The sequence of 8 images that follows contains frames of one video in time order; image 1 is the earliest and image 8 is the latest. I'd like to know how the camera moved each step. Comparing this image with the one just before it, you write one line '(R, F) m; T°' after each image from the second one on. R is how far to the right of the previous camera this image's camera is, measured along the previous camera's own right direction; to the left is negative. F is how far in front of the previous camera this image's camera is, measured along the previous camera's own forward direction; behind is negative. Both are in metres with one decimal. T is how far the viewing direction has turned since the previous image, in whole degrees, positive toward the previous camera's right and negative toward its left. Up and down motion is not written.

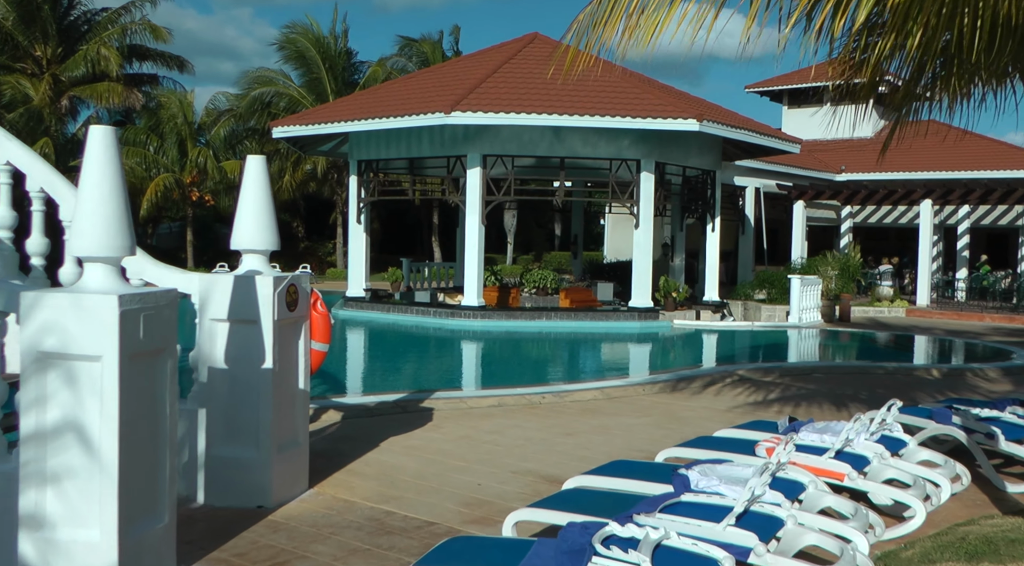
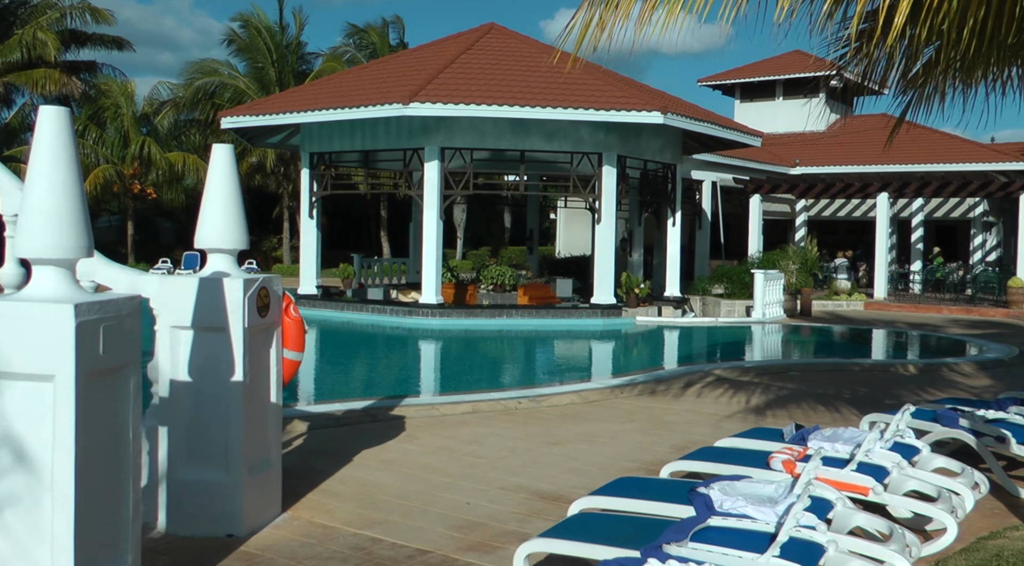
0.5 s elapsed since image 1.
(-0.3, +0.6) m; +3°
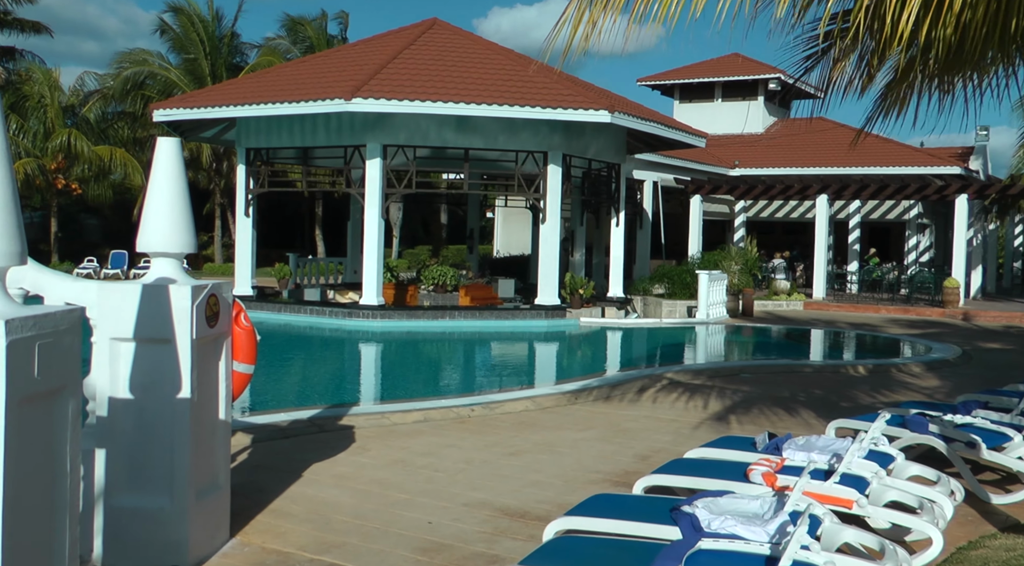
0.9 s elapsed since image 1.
(-0.2, +0.3) m; +4°
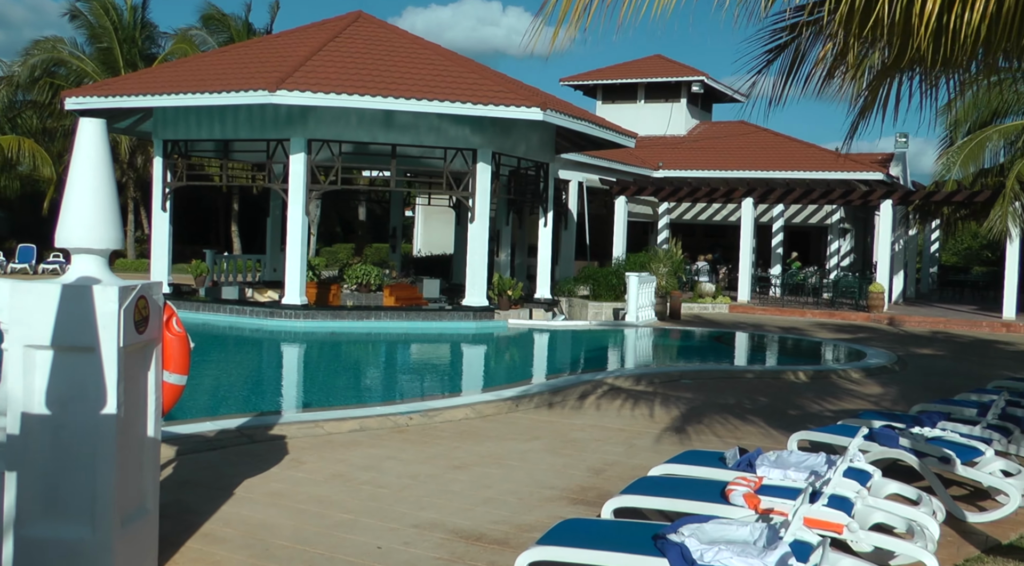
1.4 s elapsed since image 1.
(-0.2, +0.5) m; +5°
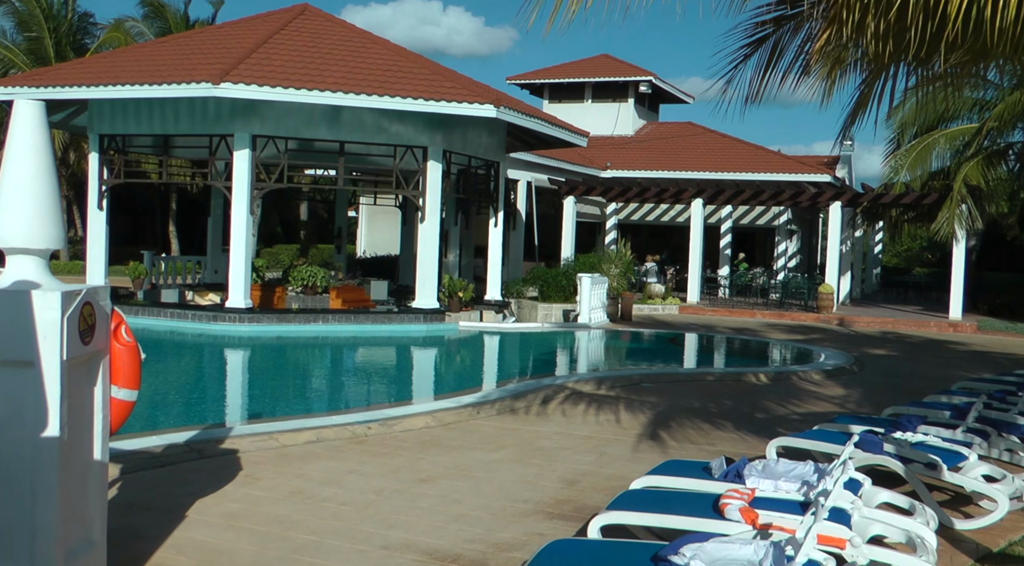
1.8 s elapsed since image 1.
(-0.2, +0.4) m; +3°
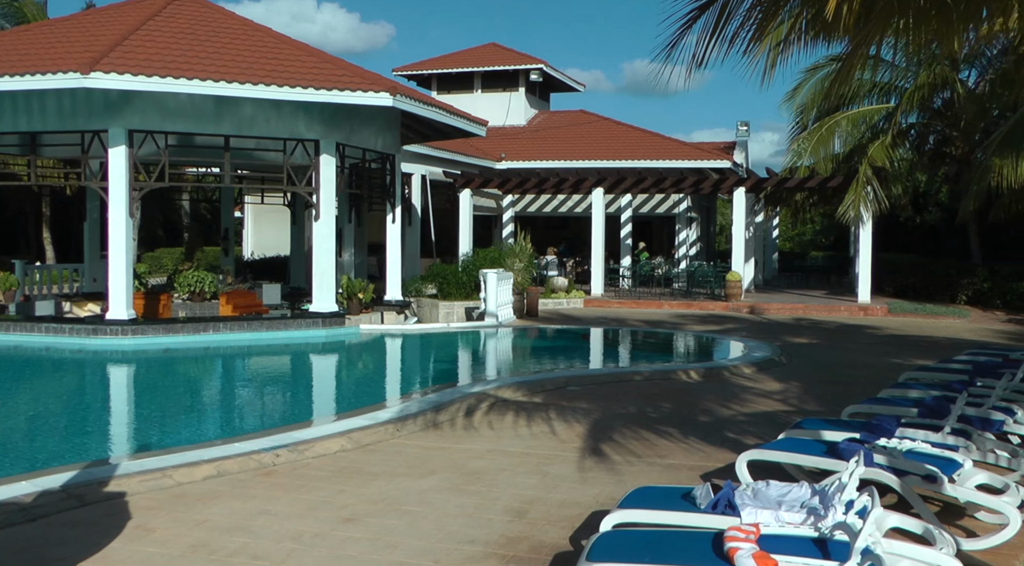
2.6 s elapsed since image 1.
(-0.2, +0.9) m; +6°
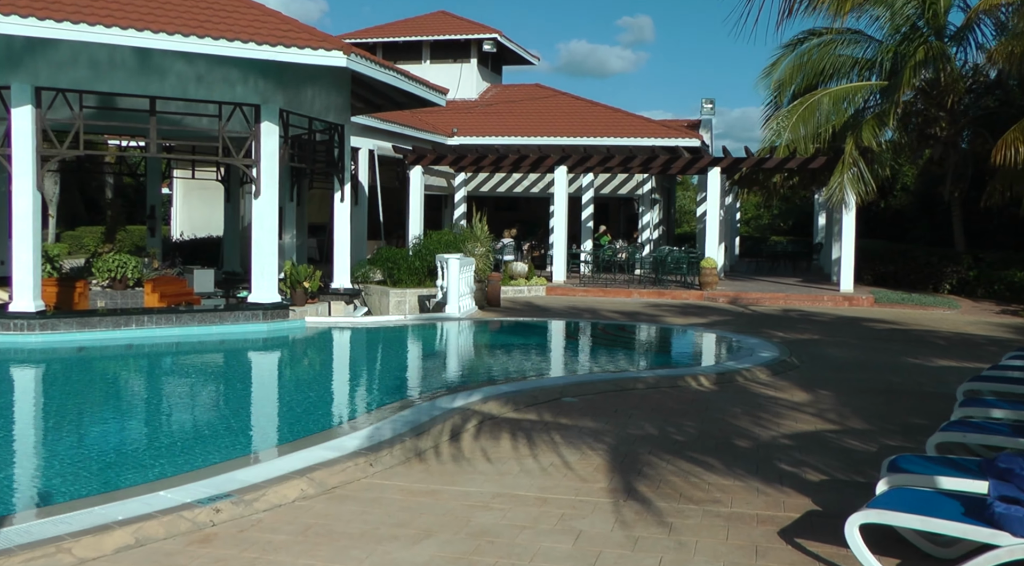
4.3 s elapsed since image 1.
(-0.4, +1.7) m; +4°
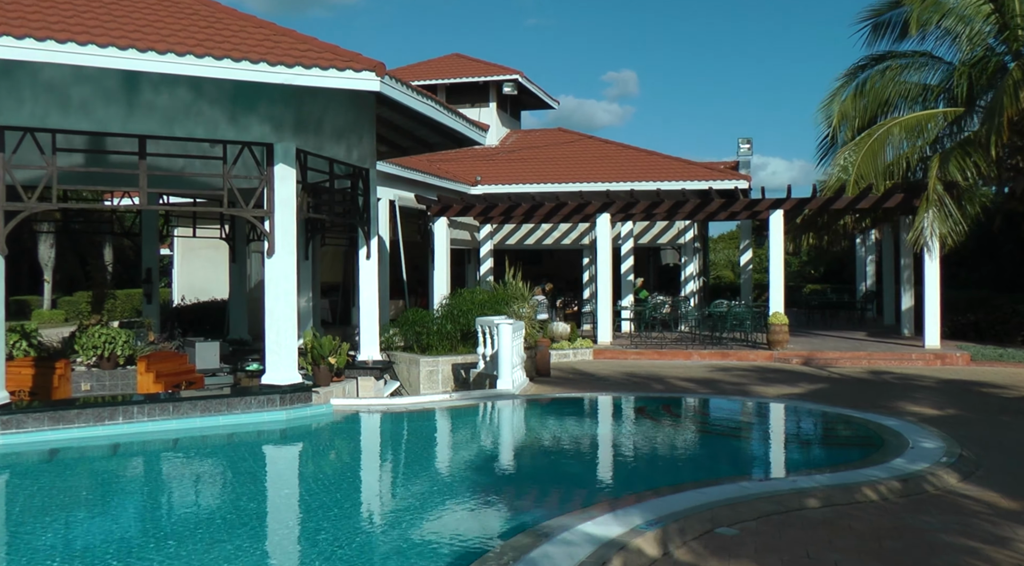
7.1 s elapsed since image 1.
(-0.9, +2.4) m; 0°
